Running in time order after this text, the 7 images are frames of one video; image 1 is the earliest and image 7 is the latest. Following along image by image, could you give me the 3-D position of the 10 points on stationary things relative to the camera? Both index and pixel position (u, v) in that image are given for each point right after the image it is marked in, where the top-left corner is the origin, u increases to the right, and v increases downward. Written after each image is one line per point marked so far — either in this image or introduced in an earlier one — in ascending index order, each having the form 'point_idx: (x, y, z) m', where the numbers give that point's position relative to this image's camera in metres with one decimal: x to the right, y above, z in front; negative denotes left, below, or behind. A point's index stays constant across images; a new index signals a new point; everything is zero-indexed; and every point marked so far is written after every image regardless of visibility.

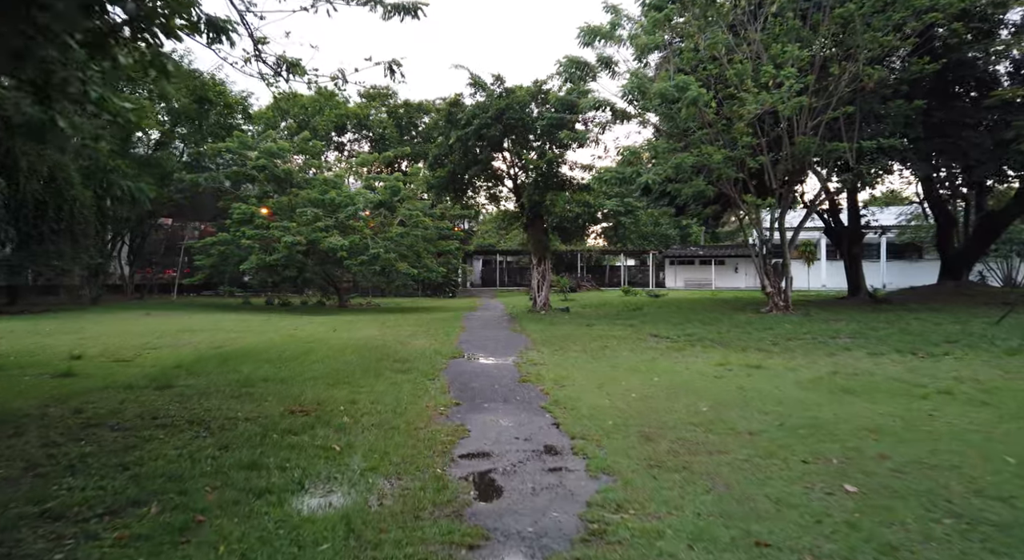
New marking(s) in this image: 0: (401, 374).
0: (-1.5, -1.3, +7.4) m
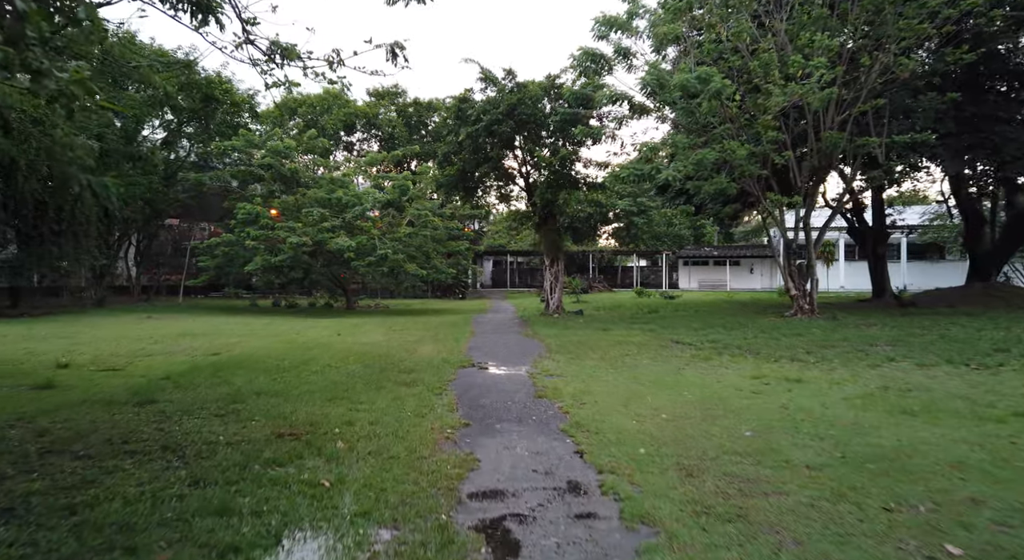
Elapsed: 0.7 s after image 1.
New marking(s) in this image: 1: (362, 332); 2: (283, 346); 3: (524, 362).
0: (-1.3, -1.4, +6.8) m
1: (-3.9, -1.4, +14.2) m
2: (-4.7, -1.4, +11.2) m
3: (+0.3, -1.4, +8.9) m
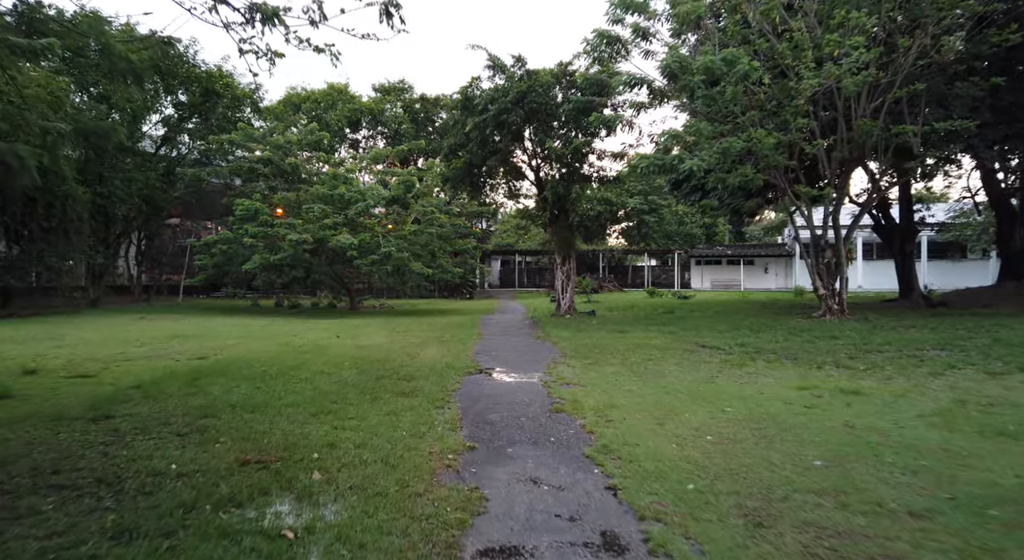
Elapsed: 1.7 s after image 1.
0: (-1.2, -1.3, +5.9) m
1: (-3.7, -1.3, +13.4) m
2: (-4.5, -1.3, +10.4) m
3: (+0.4, -1.3, +8.1) m
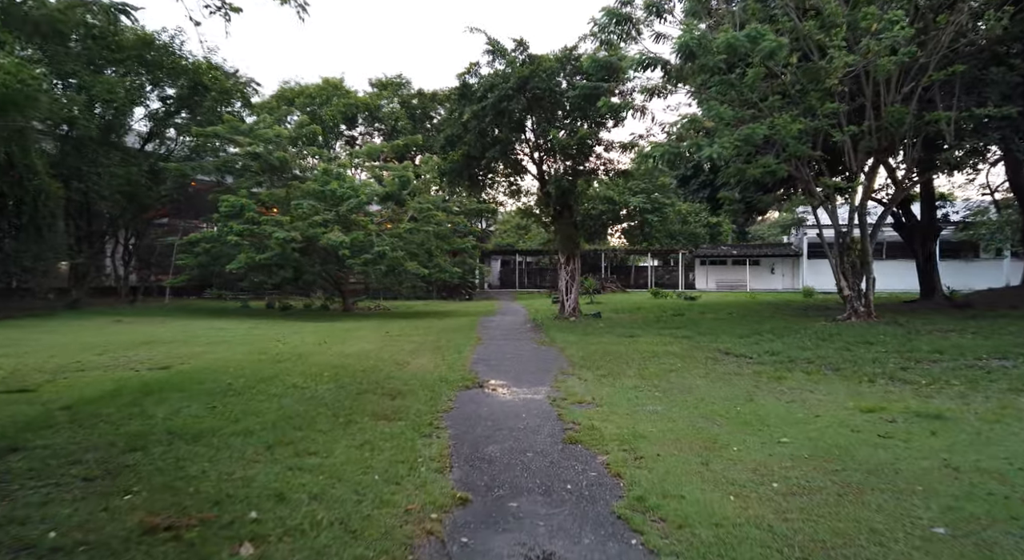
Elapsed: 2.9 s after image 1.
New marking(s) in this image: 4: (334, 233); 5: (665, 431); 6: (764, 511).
0: (-1.2, -1.3, +4.9) m
1: (-3.7, -1.3, +12.3) m
2: (-4.5, -1.3, +9.3) m
3: (+0.4, -1.3, +7.0) m
4: (-6.0, +1.6, +18.3) m
5: (+1.3, -1.3, +4.5) m
6: (+1.4, -1.3, +3.0) m
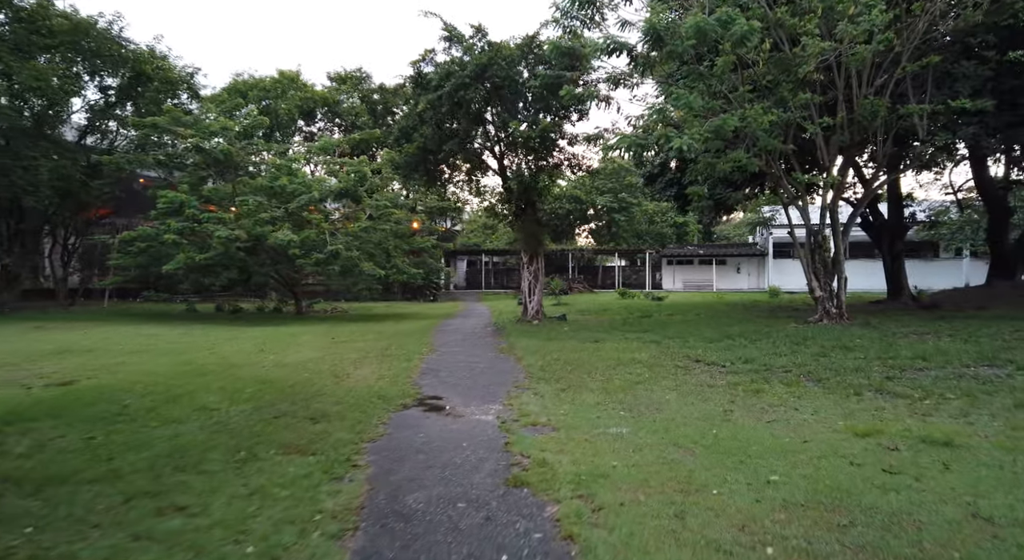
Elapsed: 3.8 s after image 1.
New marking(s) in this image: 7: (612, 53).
0: (-1.6, -1.3, +4.0) m
1: (-4.5, -1.4, +11.3) m
2: (-5.2, -1.4, +8.2) m
3: (-0.2, -1.3, +6.2) m
4: (-7.2, +1.5, +17.1) m
5: (+0.8, -1.3, +3.8) m
6: (+1.0, -1.3, +2.2) m
7: (+2.0, +4.6, +11.0) m
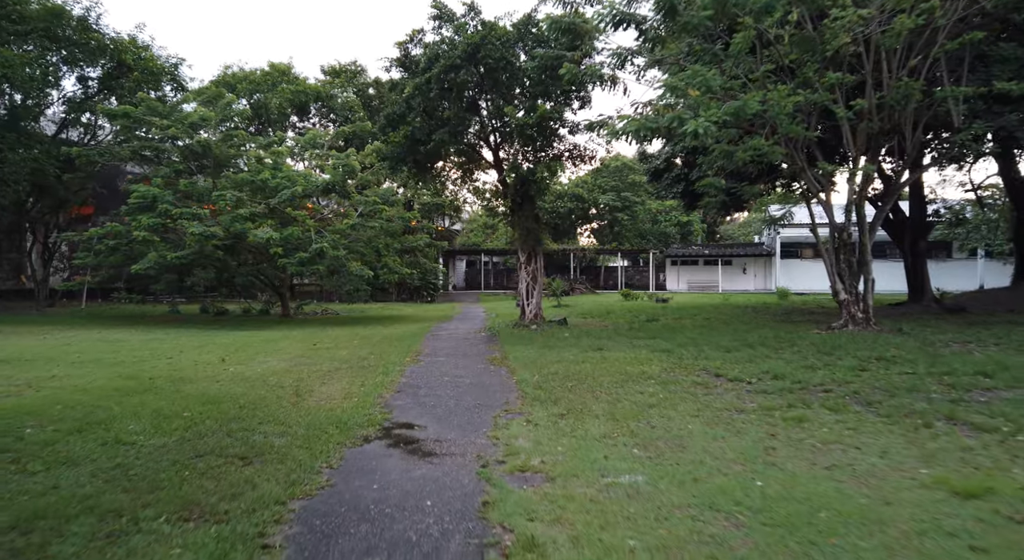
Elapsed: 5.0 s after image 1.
0: (-1.8, -1.4, +2.9) m
1: (-4.7, -1.4, +10.2) m
2: (-5.3, -1.4, +7.1) m
3: (-0.3, -1.4, +5.1) m
4: (-7.3, +1.5, +16.0) m
5: (+0.7, -1.3, +2.6) m
6: (+0.9, -1.3, +1.1) m
7: (+1.9, +4.6, +9.9) m
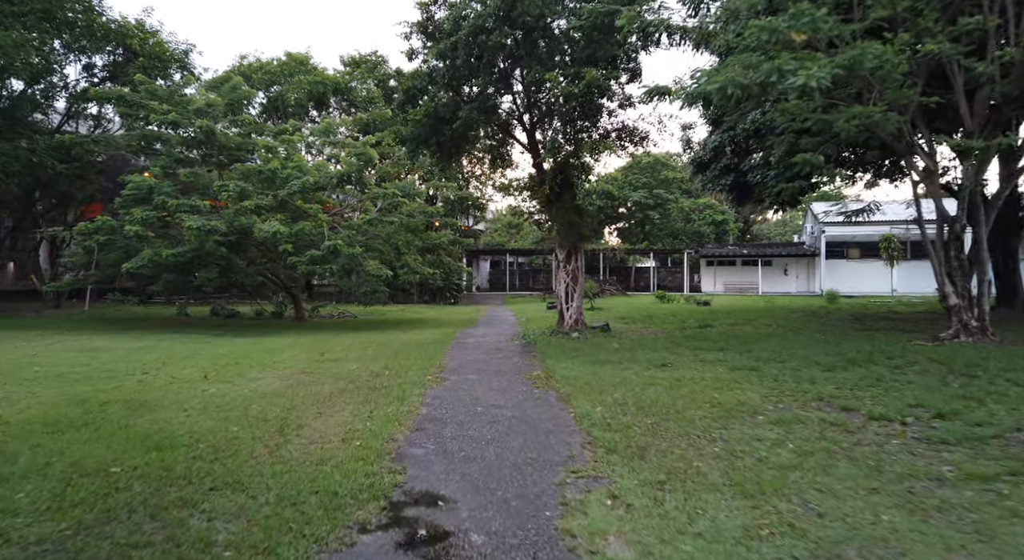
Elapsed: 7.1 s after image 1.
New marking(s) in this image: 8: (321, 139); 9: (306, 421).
0: (-1.4, -1.3, +1.1) m
1: (-4.0, -1.4, +8.6) m
2: (-4.8, -1.4, +5.6) m
3: (+0.2, -1.3, +3.3) m
4: (-6.4, +1.5, +14.5) m
5: (+1.1, -1.3, +0.8) m
6: (+1.2, -1.3, -0.7) m
7: (+2.6, +4.6, +8.1) m
8: (-6.4, +4.8, +18.1) m
9: (-2.0, -1.4, +5.4) m
